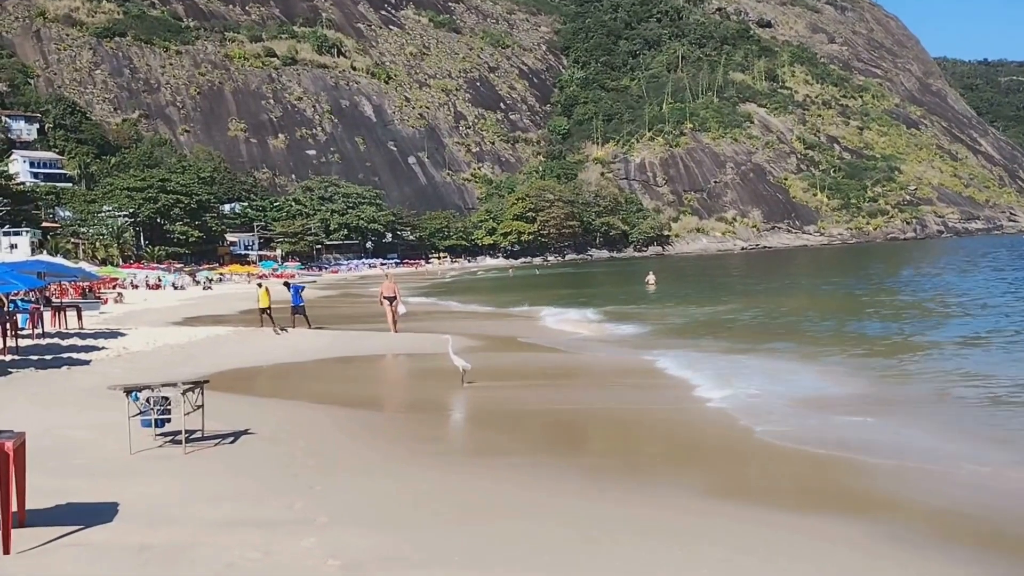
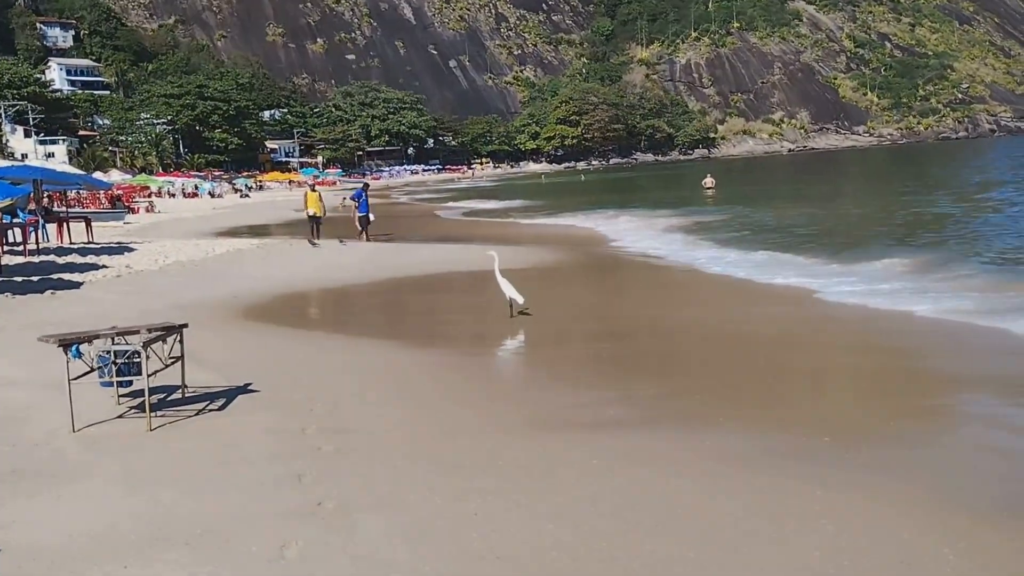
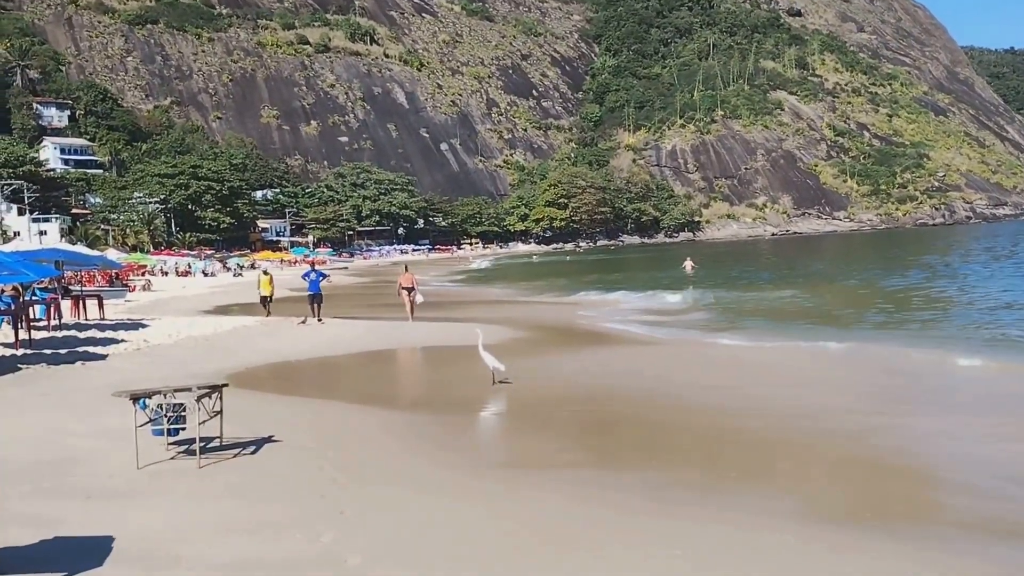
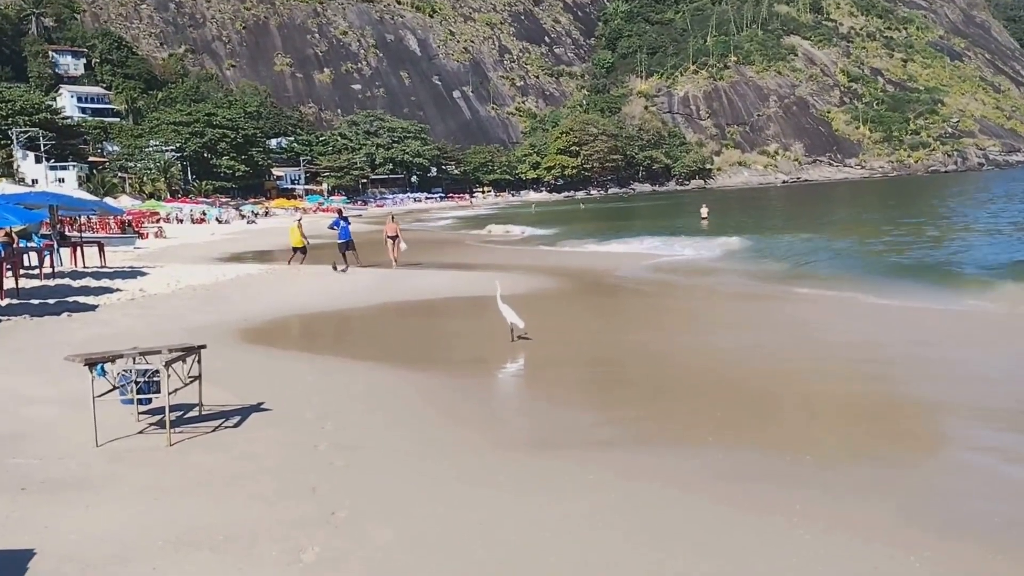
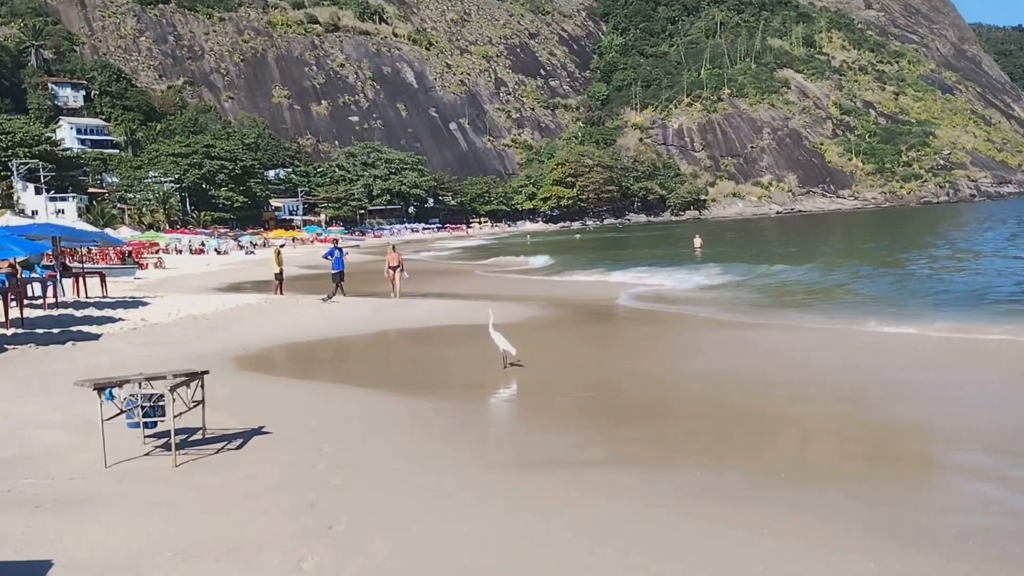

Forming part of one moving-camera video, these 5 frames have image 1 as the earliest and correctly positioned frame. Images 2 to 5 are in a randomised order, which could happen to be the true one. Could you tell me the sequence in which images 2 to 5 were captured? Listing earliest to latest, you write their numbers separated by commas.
3, 5, 4, 2
